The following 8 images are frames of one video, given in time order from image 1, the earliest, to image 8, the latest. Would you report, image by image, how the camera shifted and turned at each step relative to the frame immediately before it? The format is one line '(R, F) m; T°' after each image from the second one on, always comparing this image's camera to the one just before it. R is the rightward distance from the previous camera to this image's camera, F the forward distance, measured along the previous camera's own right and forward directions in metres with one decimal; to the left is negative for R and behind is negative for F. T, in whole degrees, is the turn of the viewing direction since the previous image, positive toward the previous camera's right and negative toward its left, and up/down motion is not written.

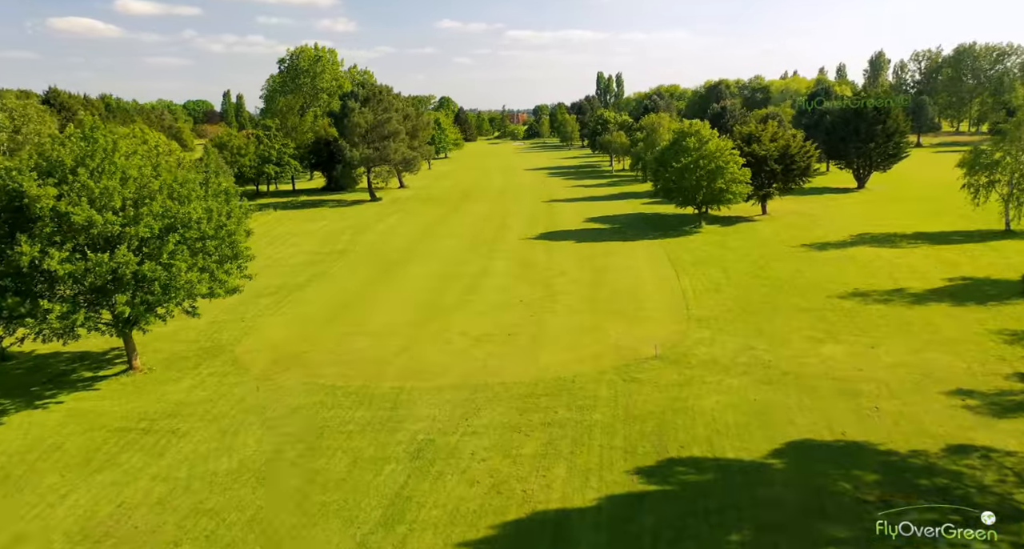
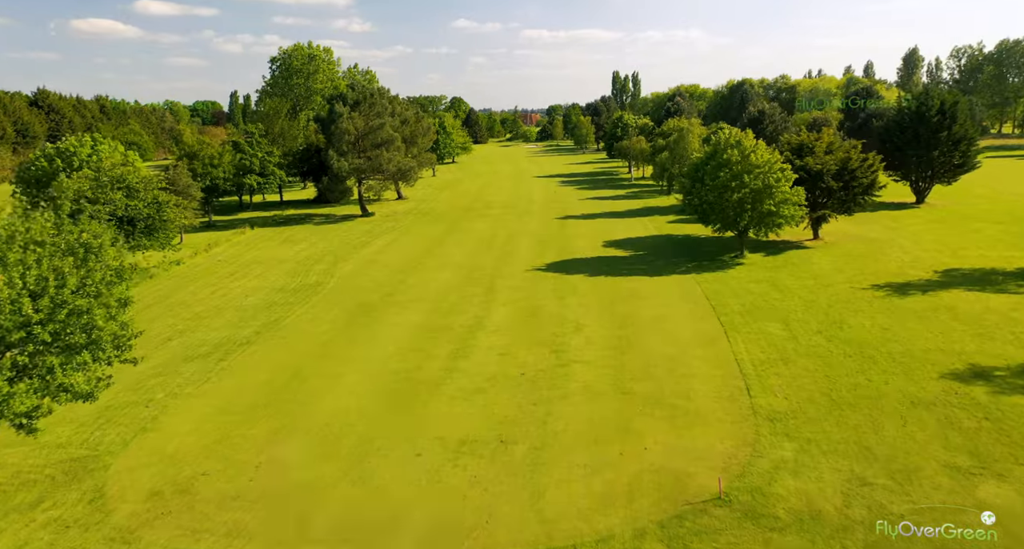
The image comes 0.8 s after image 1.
(+0.5, +7.4) m; -1°
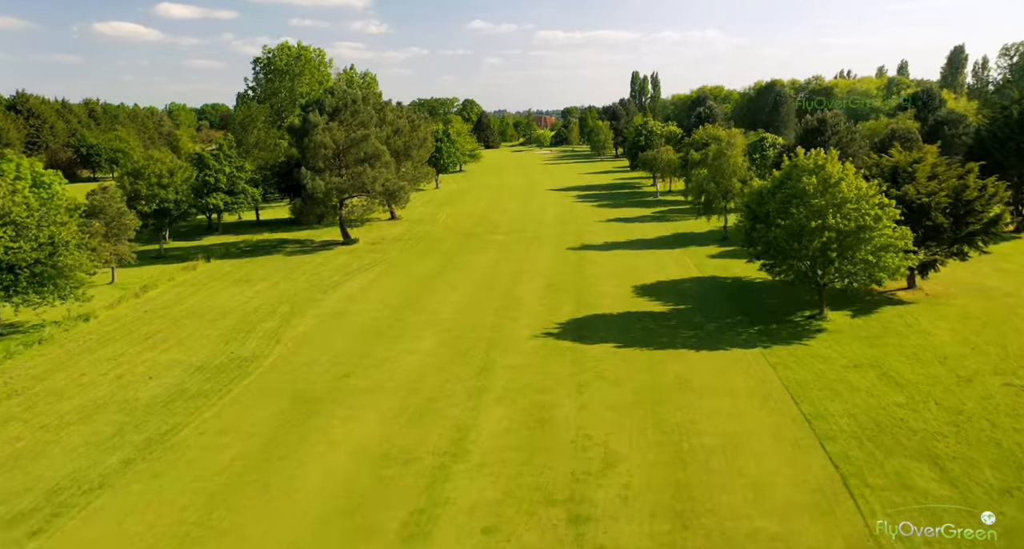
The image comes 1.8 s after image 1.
(+0.5, +9.5) m; -1°
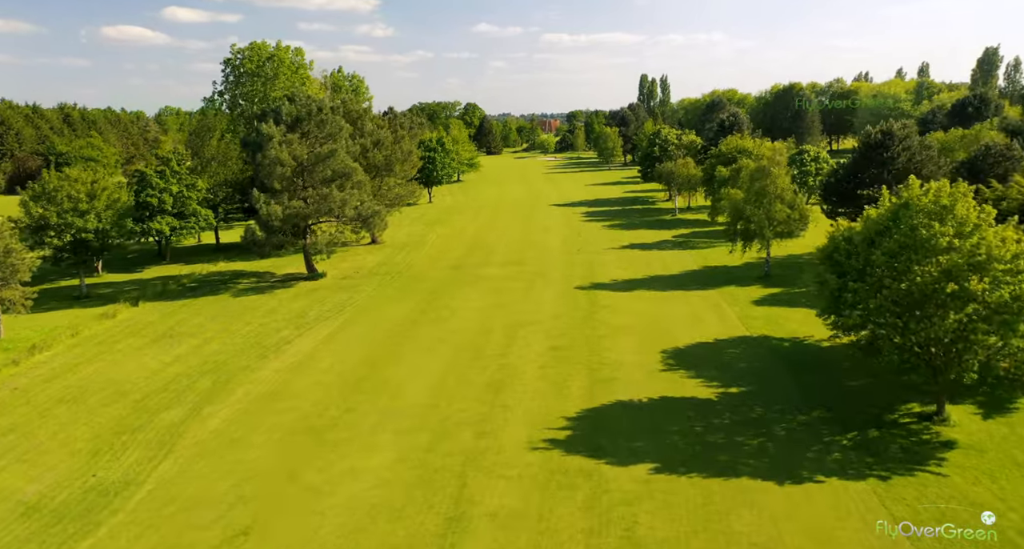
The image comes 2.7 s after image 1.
(+0.5, +8.6) m; 0°
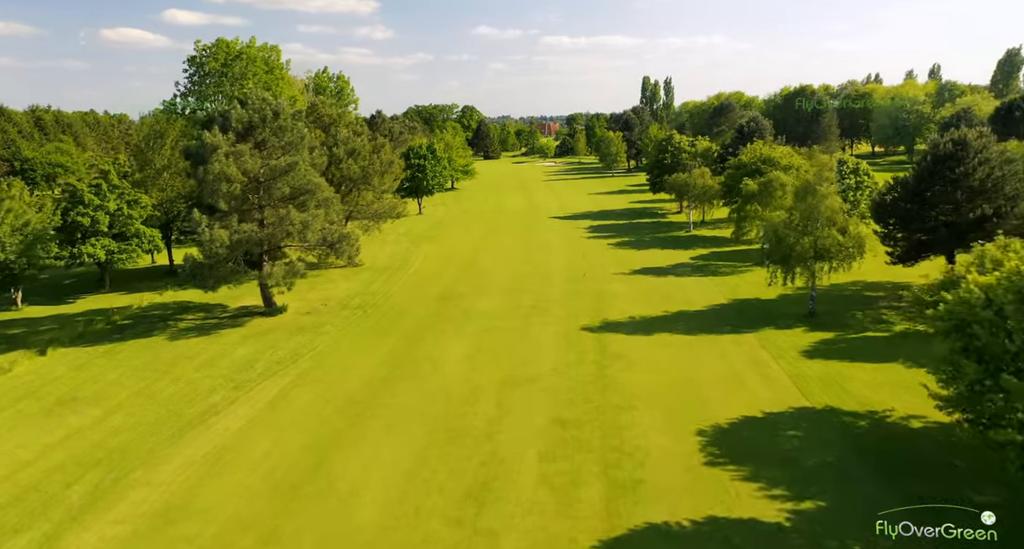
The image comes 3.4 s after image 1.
(+0.3, +6.8) m; 0°
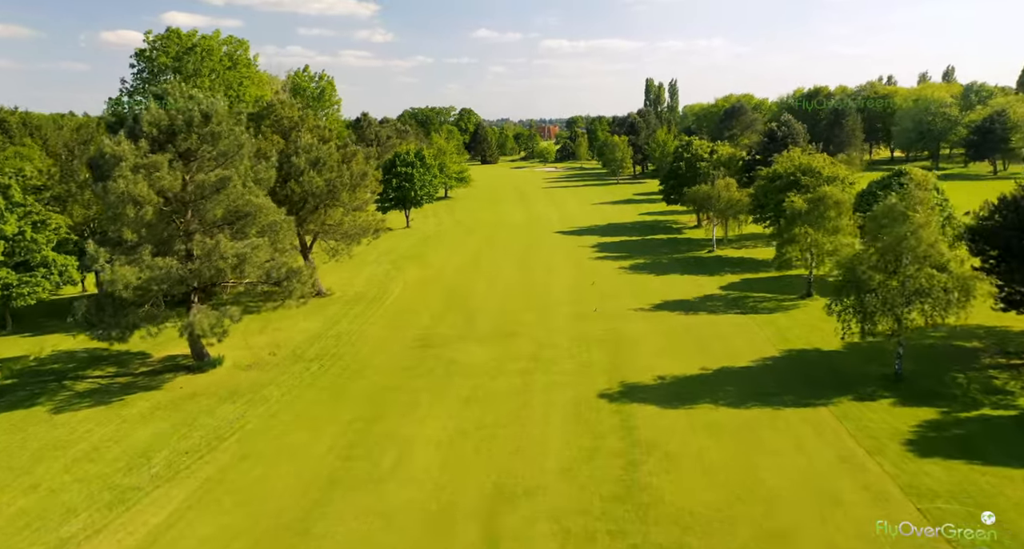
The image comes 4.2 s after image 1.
(+0.2, +7.9) m; 0°
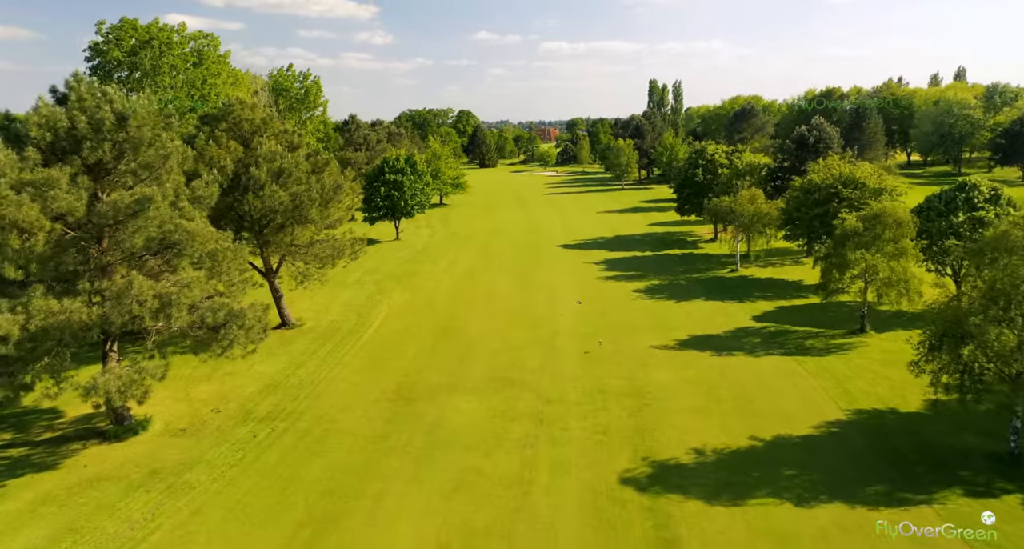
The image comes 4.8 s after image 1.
(0.0, +6.0) m; 0°
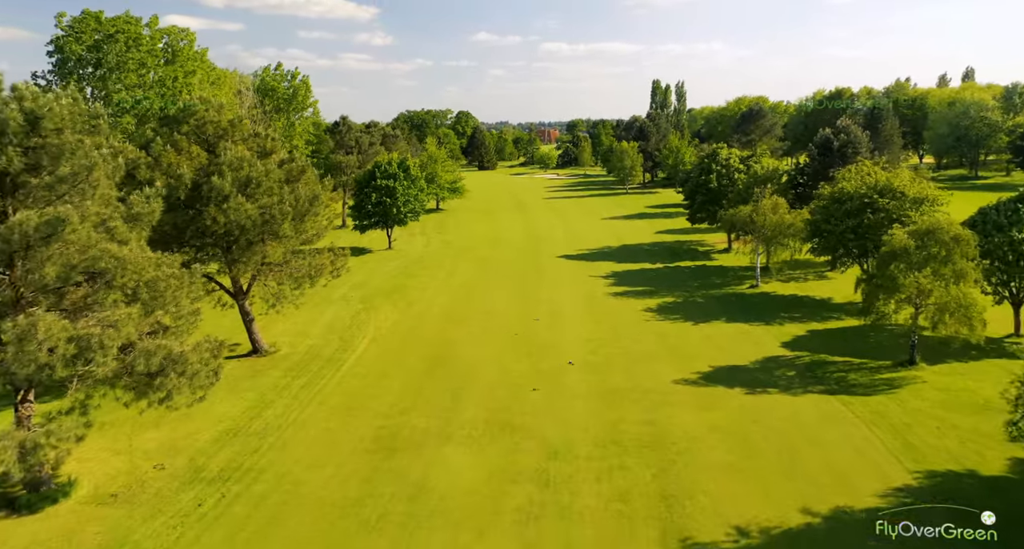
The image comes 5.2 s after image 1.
(0.0, +4.1) m; 0°
